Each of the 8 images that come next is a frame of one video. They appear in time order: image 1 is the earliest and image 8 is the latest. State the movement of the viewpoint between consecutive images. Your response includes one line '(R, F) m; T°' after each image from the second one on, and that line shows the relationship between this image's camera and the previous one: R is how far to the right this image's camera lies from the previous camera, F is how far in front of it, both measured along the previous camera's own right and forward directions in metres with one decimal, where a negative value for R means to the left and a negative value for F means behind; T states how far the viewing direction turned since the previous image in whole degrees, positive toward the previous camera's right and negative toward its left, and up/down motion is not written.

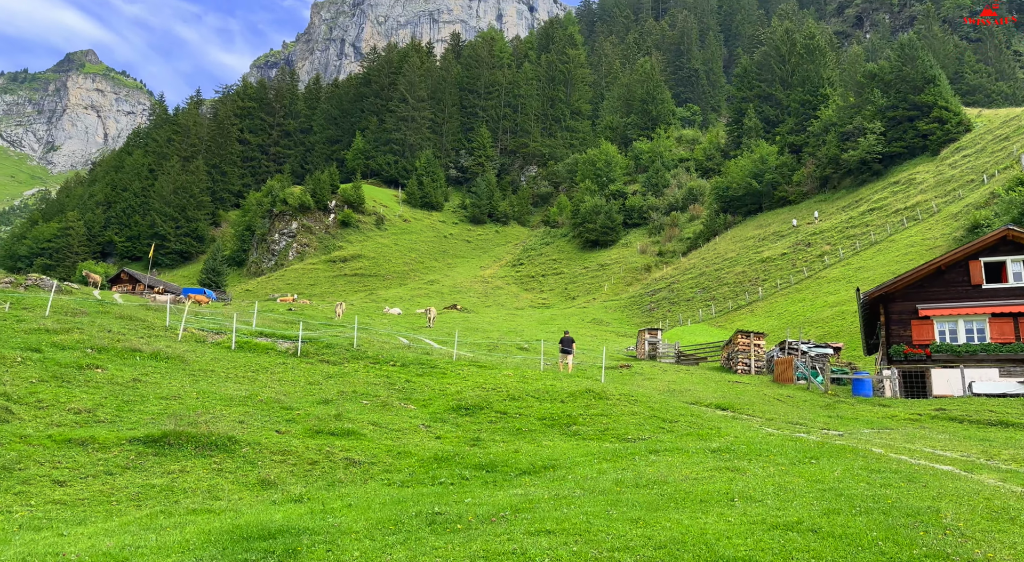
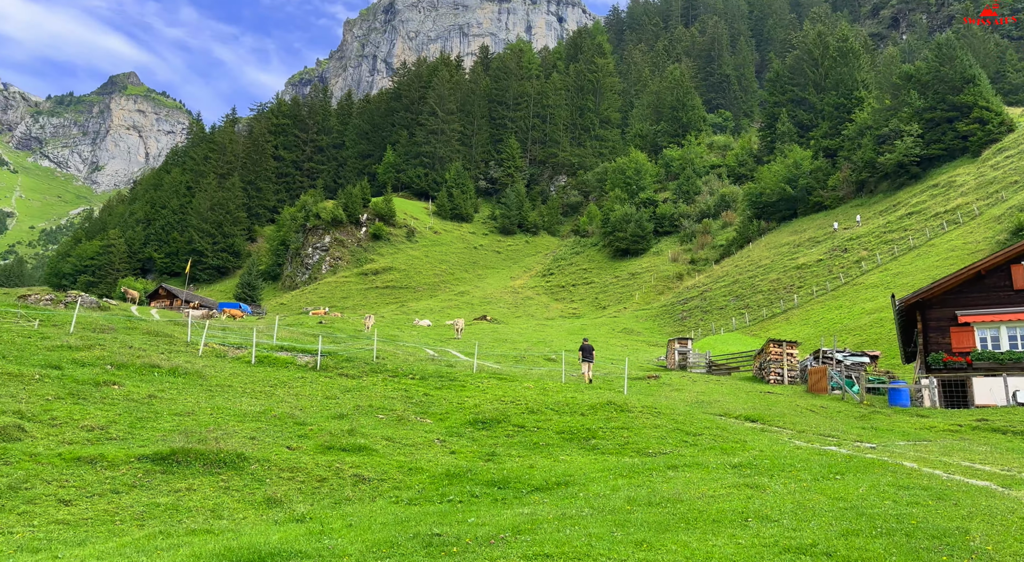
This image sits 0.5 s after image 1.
(+0.6, +0.4) m; -3°
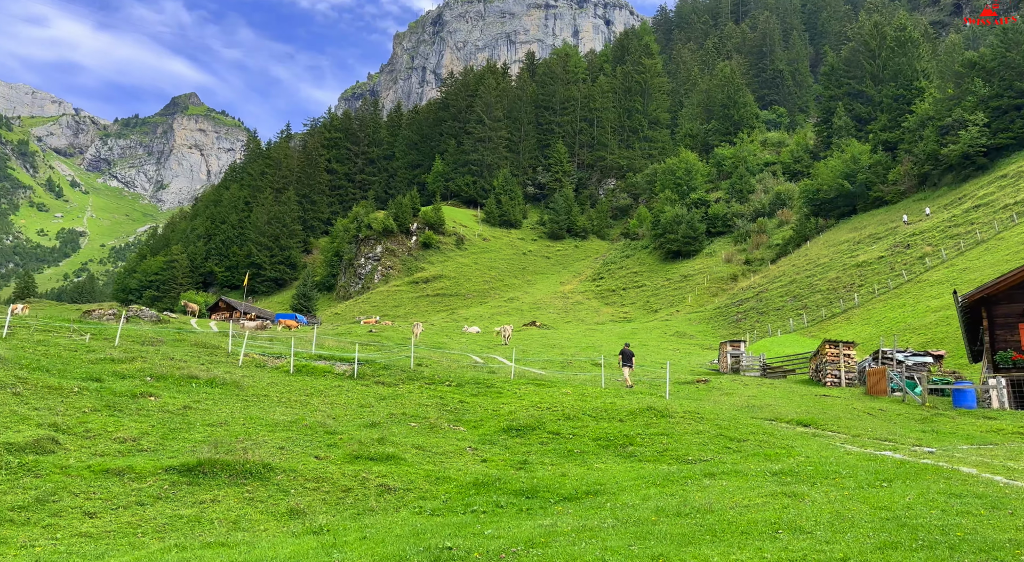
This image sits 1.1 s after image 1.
(+0.7, +0.5) m; -4°
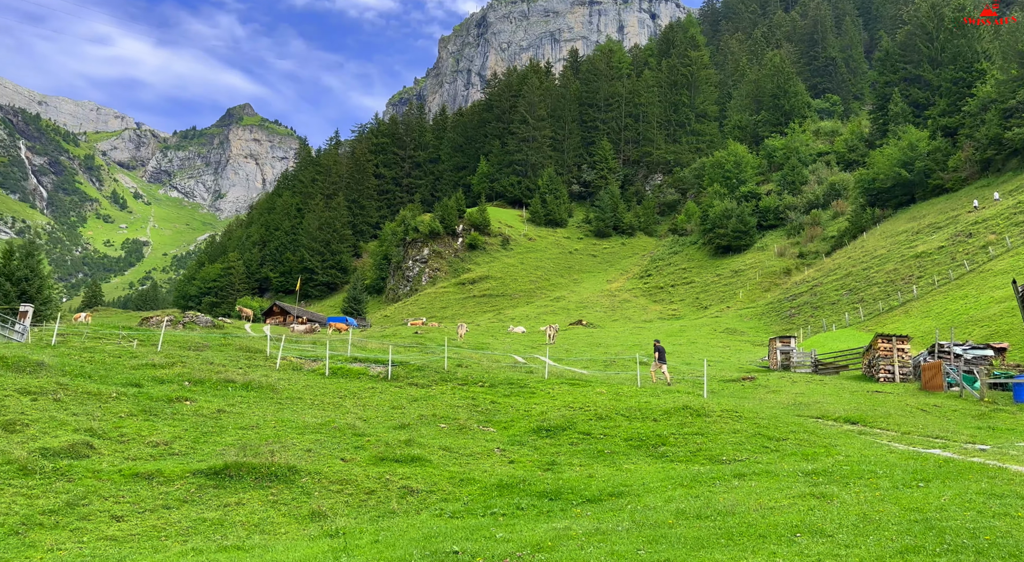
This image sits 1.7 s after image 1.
(+0.7, +0.2) m; -4°
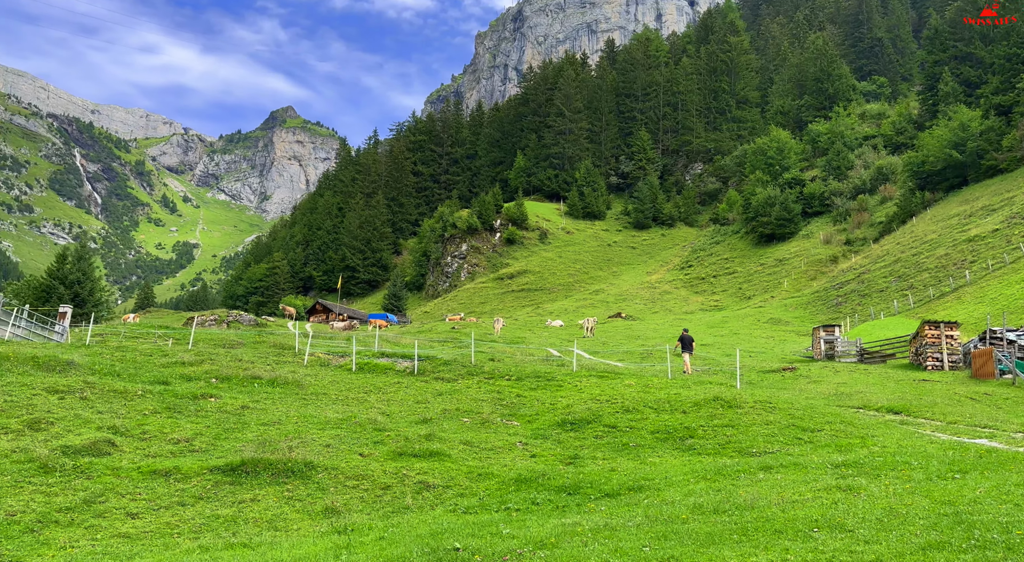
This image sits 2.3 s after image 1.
(+0.7, +0.4) m; -3°
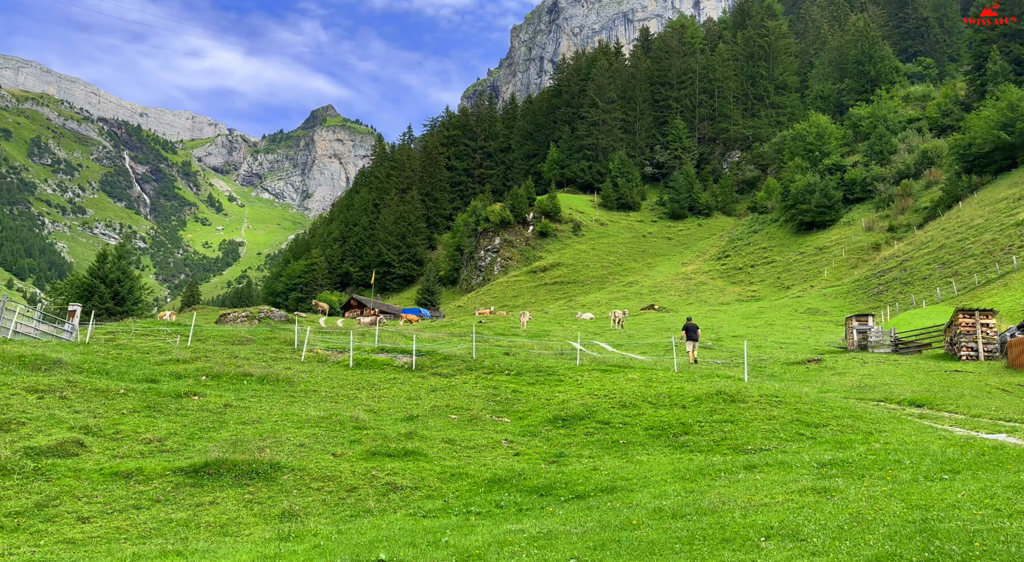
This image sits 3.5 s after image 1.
(+1.6, +0.8) m; -3°
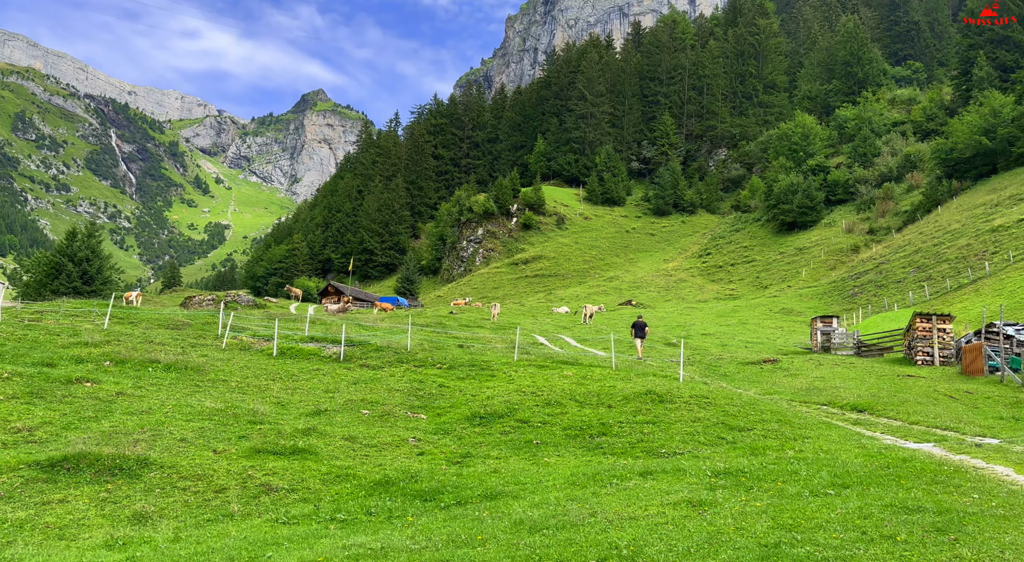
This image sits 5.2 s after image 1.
(+2.1, +0.9) m; +1°
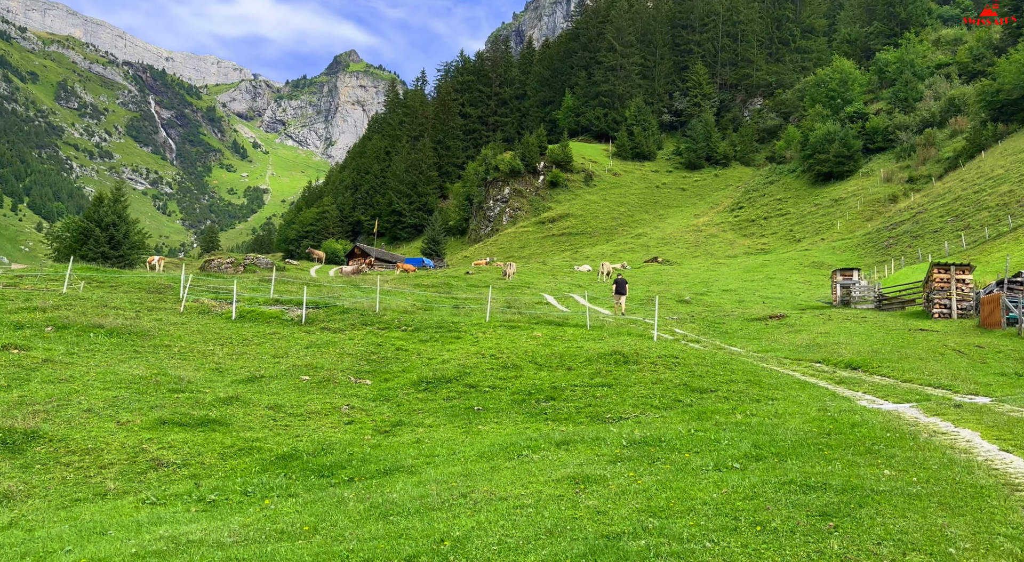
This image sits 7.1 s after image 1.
(+2.6, +1.5) m; -3°
